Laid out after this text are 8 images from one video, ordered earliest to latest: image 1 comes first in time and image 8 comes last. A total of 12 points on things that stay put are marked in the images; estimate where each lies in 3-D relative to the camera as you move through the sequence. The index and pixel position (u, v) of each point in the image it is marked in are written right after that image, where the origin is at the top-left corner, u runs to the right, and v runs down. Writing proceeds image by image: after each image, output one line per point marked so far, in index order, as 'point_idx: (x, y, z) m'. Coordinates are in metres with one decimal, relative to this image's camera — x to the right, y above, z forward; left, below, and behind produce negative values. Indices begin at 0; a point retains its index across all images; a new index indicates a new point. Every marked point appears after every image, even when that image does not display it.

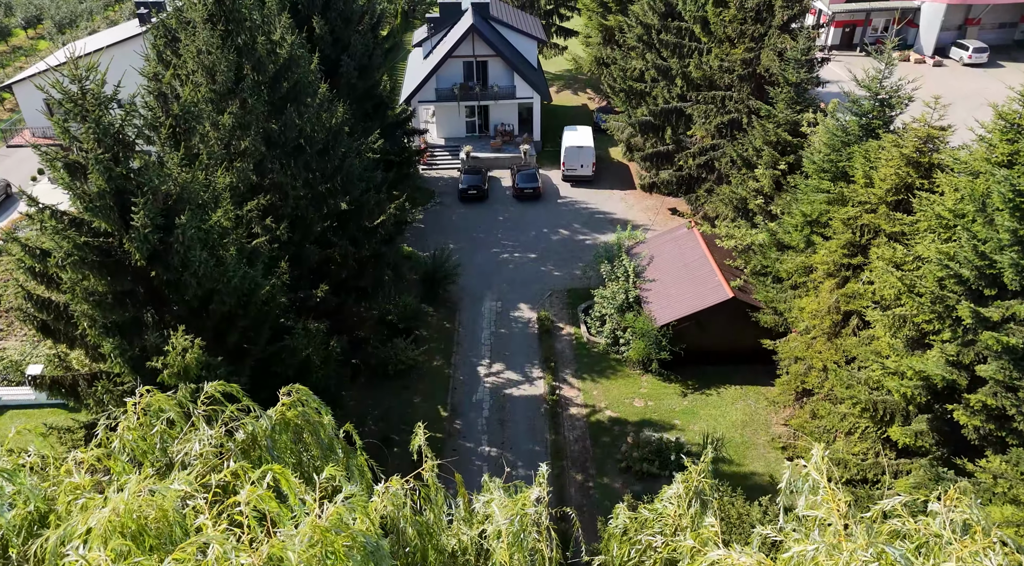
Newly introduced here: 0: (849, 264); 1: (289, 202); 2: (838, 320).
0: (+8.6, +0.5, +18.2) m
1: (-5.4, +2.0, +17.4) m
2: (+8.4, -1.0, +18.4) m
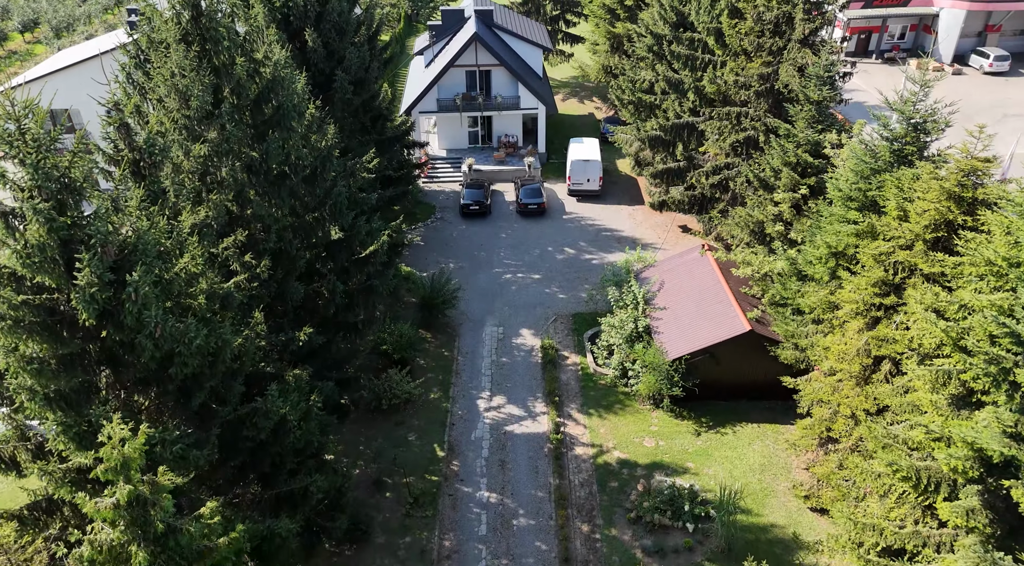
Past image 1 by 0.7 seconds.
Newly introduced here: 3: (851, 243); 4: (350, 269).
0: (+8.6, -0.5, +16.7) m
1: (-5.4, +1.1, +16.0) m
2: (+8.5, -1.9, +16.9) m
3: (+8.6, +1.0, +18.2) m
4: (-4.4, +0.4, +19.4) m
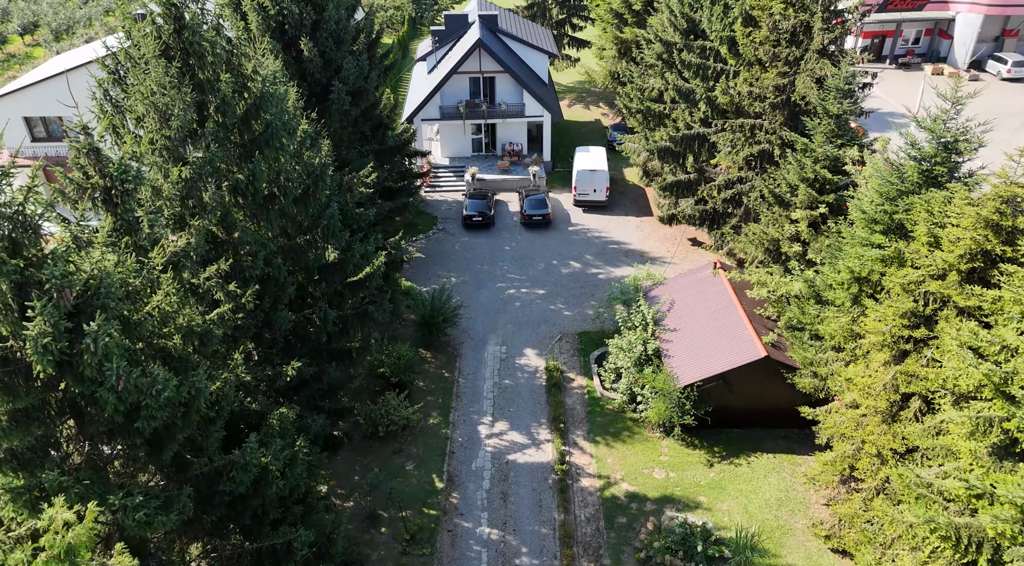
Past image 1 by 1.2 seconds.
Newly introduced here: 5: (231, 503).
0: (+8.7, -1.2, +15.6) m
1: (-5.4, +0.4, +15.0) m
2: (+8.5, -2.6, +15.8) m
3: (+8.7, +0.4, +17.1) m
4: (-4.3, -0.2, +18.4) m
5: (-4.6, -3.6, +11.8) m
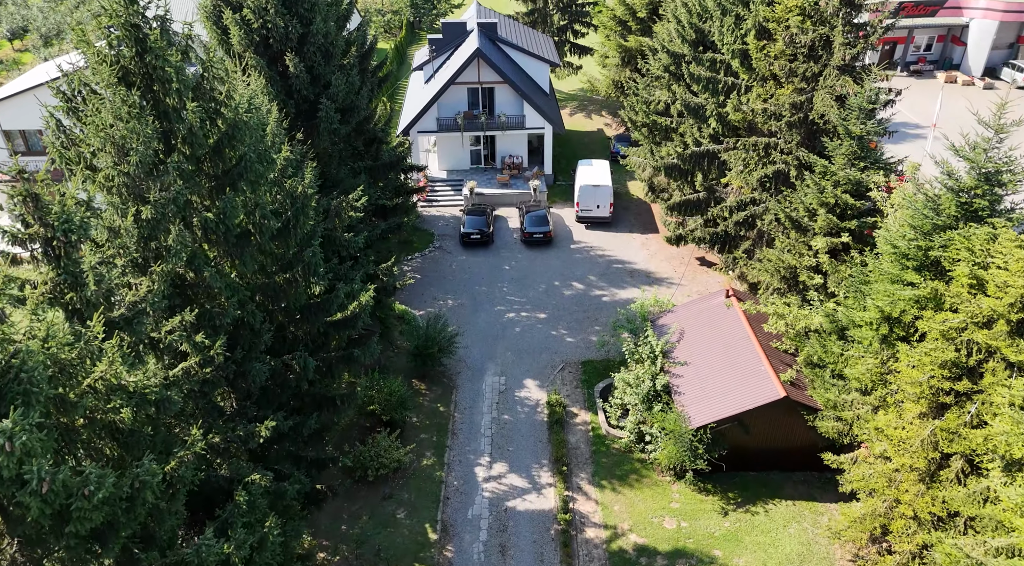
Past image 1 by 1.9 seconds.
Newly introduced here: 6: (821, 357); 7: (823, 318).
0: (+8.7, -2.1, +14.2) m
1: (-5.4, -0.5, +13.6) m
2: (+8.5, -3.5, +14.3) m
3: (+8.7, -0.6, +15.6) m
4: (-4.3, -1.1, +16.9) m
5: (-4.7, -4.6, +10.4) m
6: (+8.1, -2.0, +18.8) m
7: (+8.2, -0.9, +19.0) m
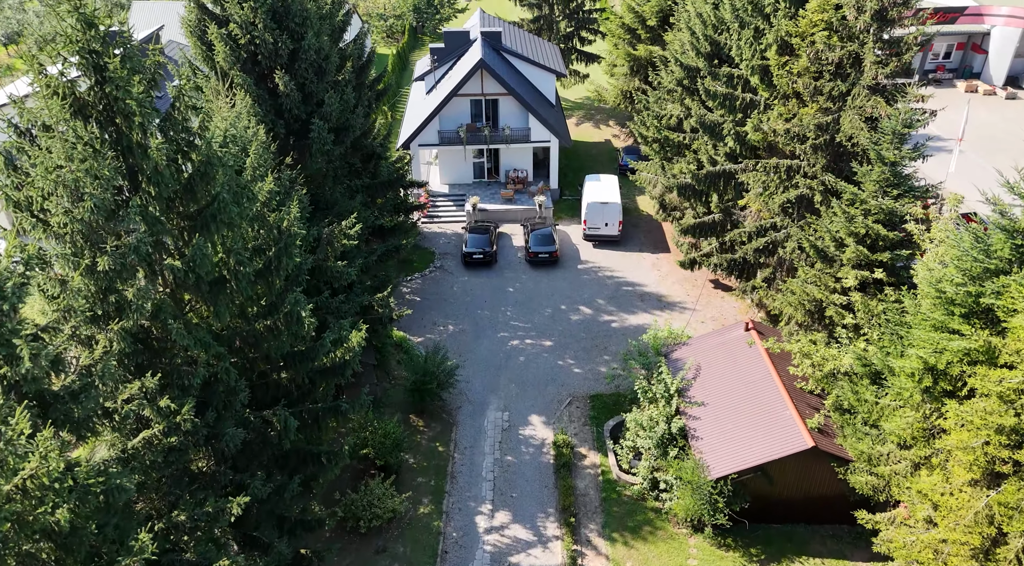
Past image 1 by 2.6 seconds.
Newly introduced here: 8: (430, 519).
0: (+8.7, -3.1, +12.6) m
1: (-5.3, -1.4, +12.2) m
2: (+8.6, -4.5, +12.8) m
3: (+8.8, -1.5, +14.1) m
4: (-4.2, -2.1, +15.5) m
5: (-4.6, -5.5, +8.9) m
6: (+8.2, -3.0, +17.3) m
7: (+8.3, -1.9, +17.5) m
8: (-2.2, -6.4, +19.3) m
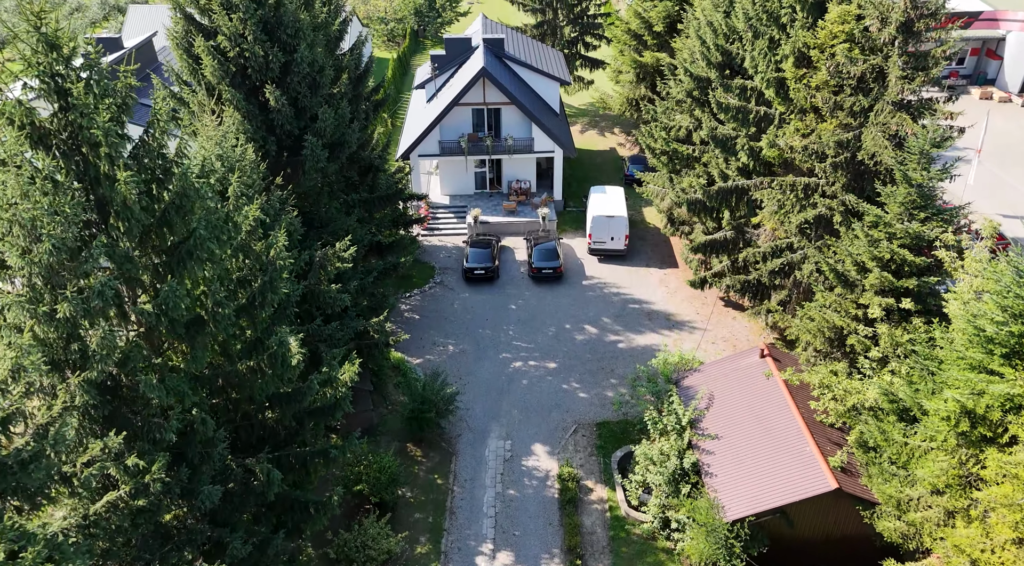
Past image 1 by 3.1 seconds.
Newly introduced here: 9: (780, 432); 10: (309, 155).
0: (+8.8, -3.7, +11.5) m
1: (-5.3, -2.1, +11.1) m
2: (+8.6, -5.2, +11.7) m
3: (+8.8, -2.2, +13.0) m
4: (-4.2, -2.8, +14.4) m
5: (-4.6, -6.2, +7.9) m
6: (+8.3, -3.7, +16.2) m
7: (+8.4, -2.6, +16.4) m
8: (-2.1, -7.1, +18.3) m
9: (+6.8, -3.8, +18.1) m
10: (-5.6, +3.5, +19.9) m
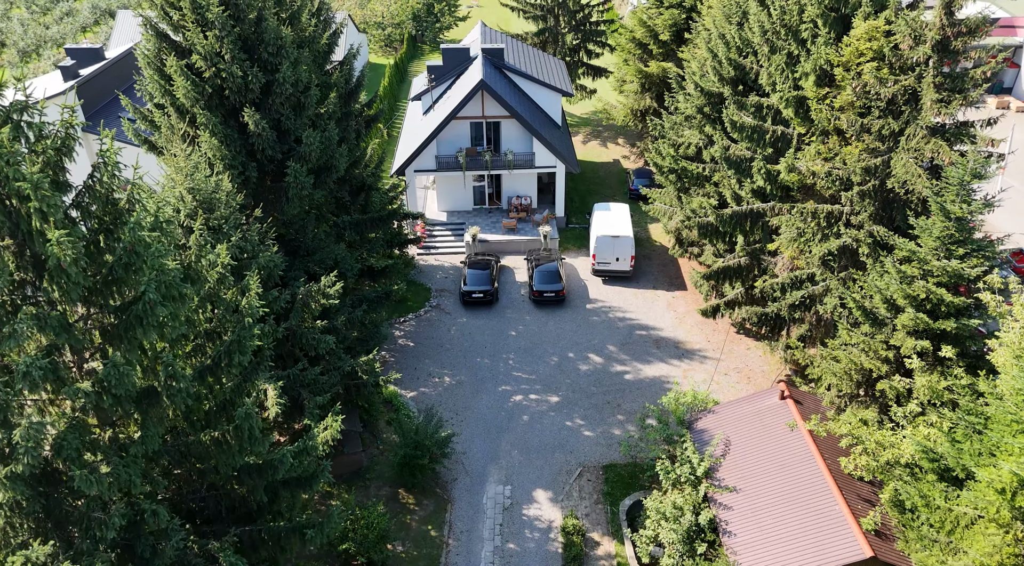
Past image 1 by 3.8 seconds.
0: (+8.8, -4.7, +10.0) m
1: (-5.3, -3.1, +9.6) m
2: (+8.6, -6.1, +10.2) m
3: (+8.8, -3.2, +11.5) m
4: (-4.2, -3.7, +12.9) m
5: (-4.6, -7.1, +6.3) m
6: (+8.3, -4.6, +14.7) m
7: (+8.4, -3.6, +14.8) m
8: (-2.1, -8.0, +16.7) m
9: (+6.8, -4.7, +16.6) m
10: (-5.6, +2.6, +18.3) m
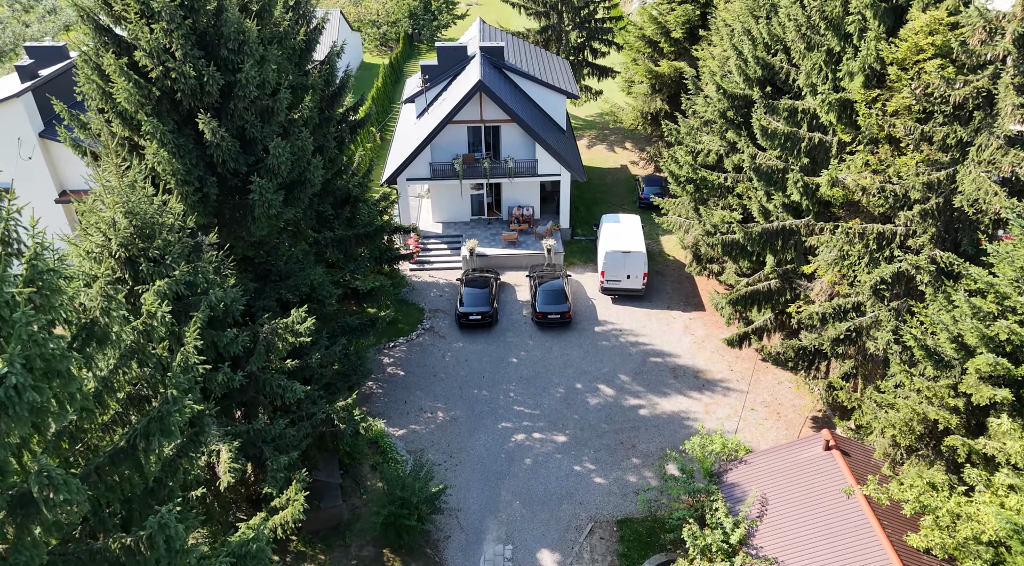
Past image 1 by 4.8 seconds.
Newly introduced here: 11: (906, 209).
0: (+8.8, -5.4, +7.4) m
1: (-5.2, -3.8, +7.0) m
2: (+8.6, -6.9, +7.5) m
3: (+8.8, -3.9, +8.9) m
4: (-4.2, -4.5, +10.3) m
5: (-4.6, -7.9, +3.7) m
6: (+8.3, -5.3, +12.1) m
7: (+8.4, -4.3, +12.2) m
8: (-2.1, -8.8, +14.1) m
9: (+6.8, -5.5, +13.9) m
10: (-5.6, +1.8, +15.7) m
11: (+8.8, +1.7, +15.9) m
